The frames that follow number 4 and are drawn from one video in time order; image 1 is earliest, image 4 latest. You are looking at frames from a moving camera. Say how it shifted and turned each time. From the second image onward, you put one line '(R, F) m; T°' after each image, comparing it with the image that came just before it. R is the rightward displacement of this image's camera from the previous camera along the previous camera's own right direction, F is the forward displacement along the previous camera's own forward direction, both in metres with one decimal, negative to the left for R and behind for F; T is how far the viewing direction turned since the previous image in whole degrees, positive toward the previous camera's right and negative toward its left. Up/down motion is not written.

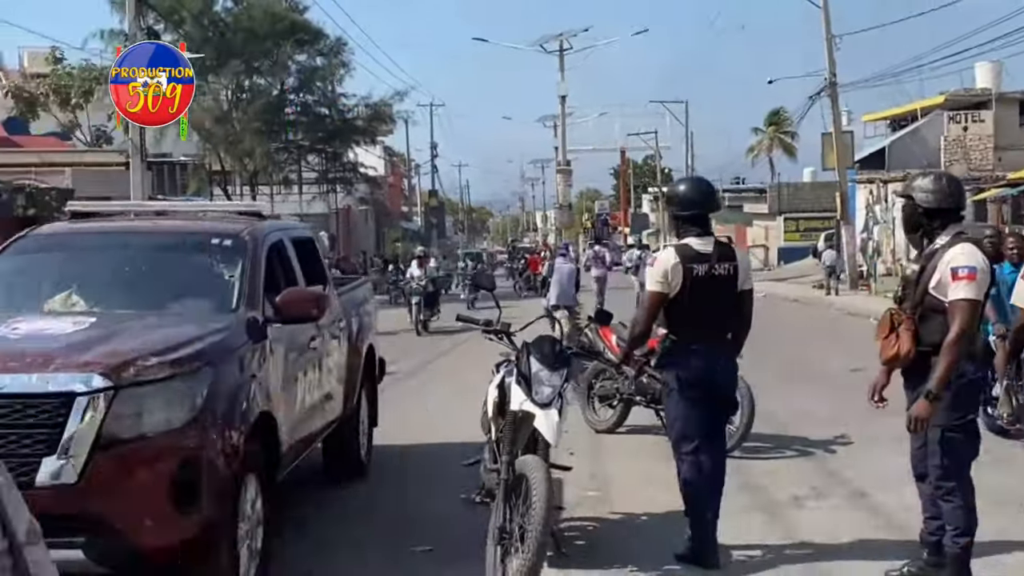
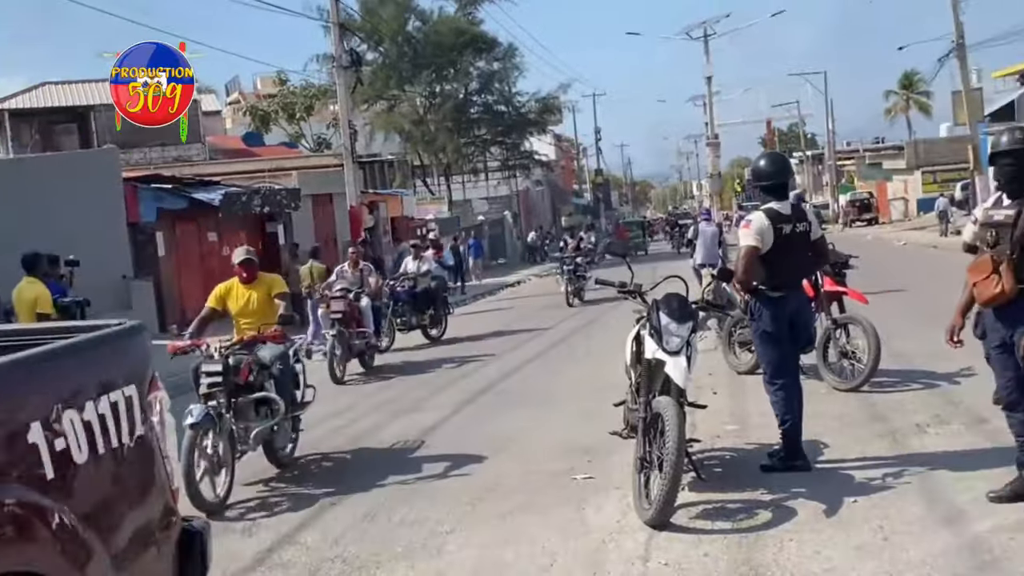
(+0.8, -1.3) m; -14°
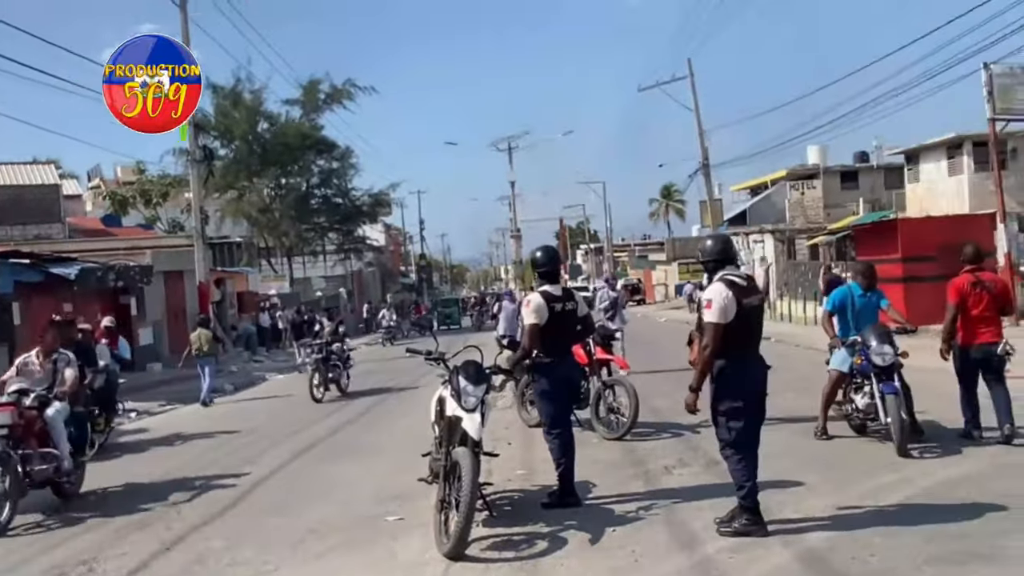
(+0.5, -1.8) m; +8°
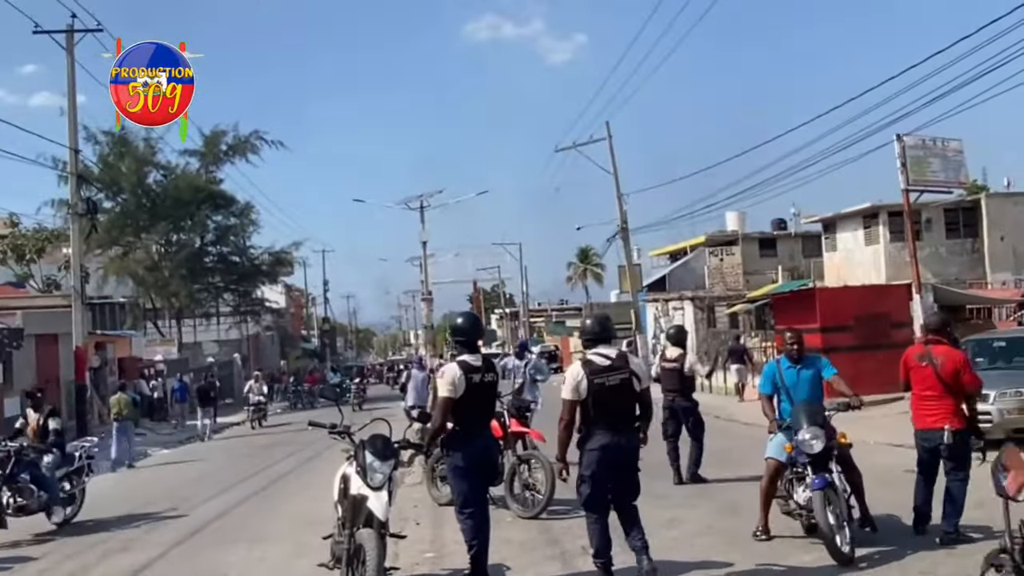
(-0.1, +0.6) m; +6°
